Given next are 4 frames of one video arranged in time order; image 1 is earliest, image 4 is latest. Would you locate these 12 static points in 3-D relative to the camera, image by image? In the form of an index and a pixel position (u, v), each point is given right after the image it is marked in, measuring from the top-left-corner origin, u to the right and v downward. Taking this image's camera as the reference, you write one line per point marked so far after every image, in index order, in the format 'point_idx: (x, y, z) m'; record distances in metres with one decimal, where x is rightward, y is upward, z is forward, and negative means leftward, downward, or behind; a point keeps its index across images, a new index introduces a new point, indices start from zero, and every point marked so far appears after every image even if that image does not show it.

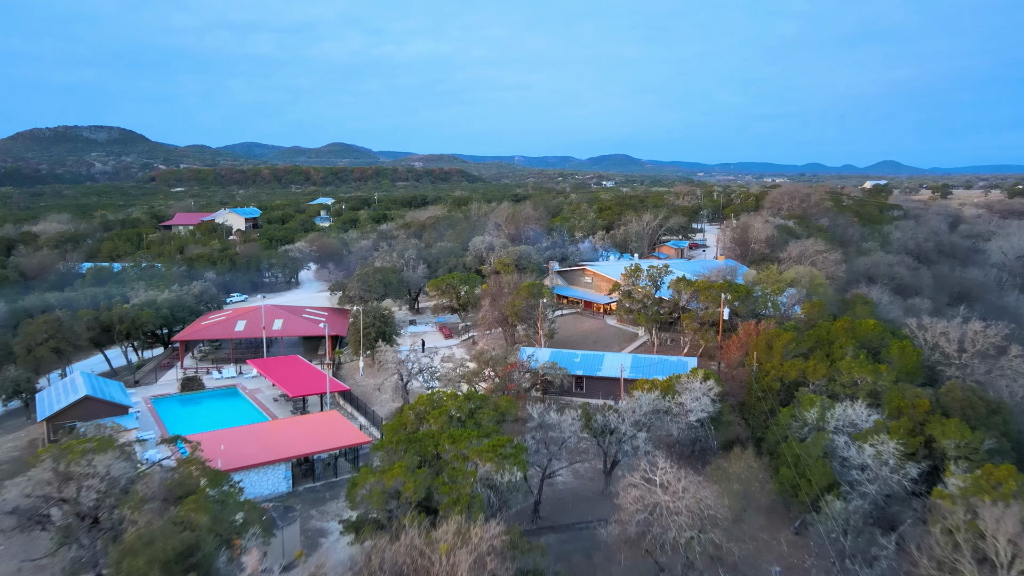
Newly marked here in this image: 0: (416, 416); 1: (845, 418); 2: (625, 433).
0: (-2.0, -2.6, +18.3) m
1: (+7.1, -2.8, +19.2) m
2: (+2.4, -3.0, +18.6) m
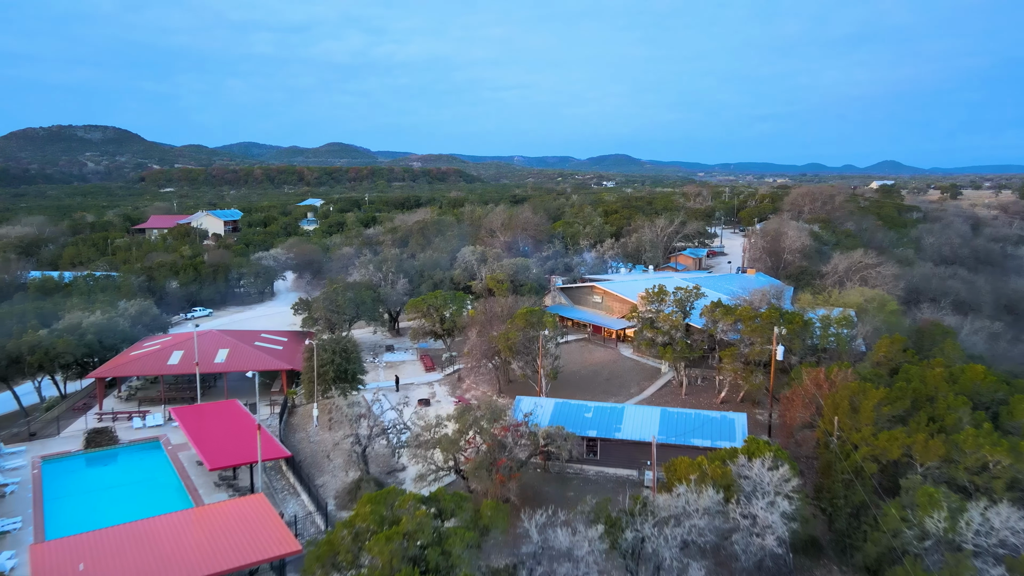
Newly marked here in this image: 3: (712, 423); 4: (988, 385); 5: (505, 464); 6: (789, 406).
0: (-2.1, -3.4, +12.1) m
1: (+6.9, -3.5, +13.0) m
2: (+2.2, -3.8, +12.5) m
3: (+4.4, -3.0, +19.7) m
4: (+9.7, -2.0, +18.2) m
5: (-0.1, -3.4, +17.1) m
6: (+6.0, -2.6, +19.5) m
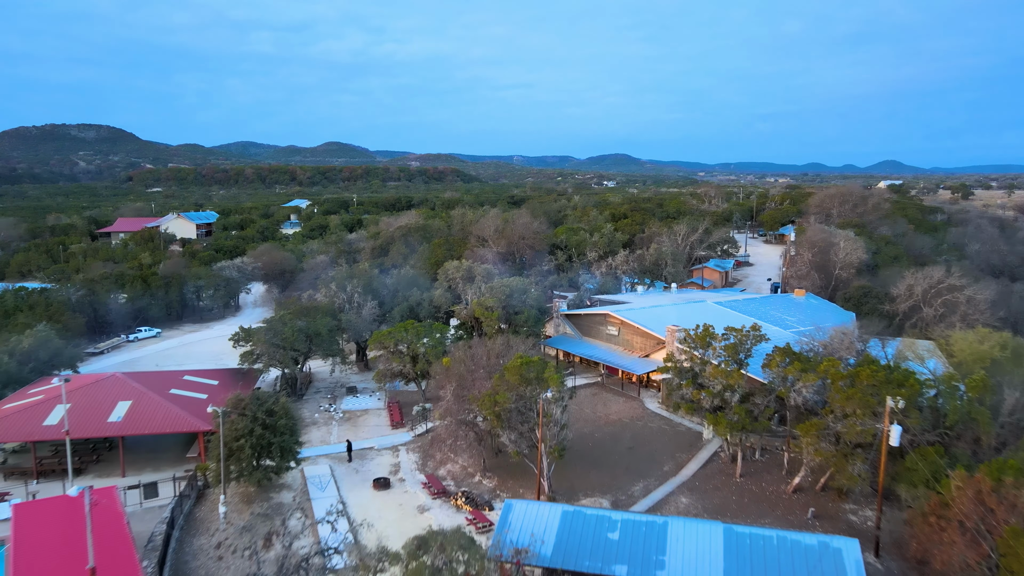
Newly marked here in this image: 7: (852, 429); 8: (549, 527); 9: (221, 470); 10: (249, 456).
0: (-2.3, -4.2, +5.2) m
1: (+6.7, -4.4, +6.0) m
2: (+2.0, -4.6, +5.5) m
3: (+4.2, -3.8, +12.7) m
4: (+9.5, -2.8, +11.3) m
5: (-0.4, -4.2, +10.2) m
6: (+5.8, -3.4, +12.5) m
7: (+5.8, -2.4, +15.3) m
8: (+0.6, -3.7, +13.8) m
9: (-5.7, -3.5, +17.4) m
10: (-5.1, -3.3, +17.5) m
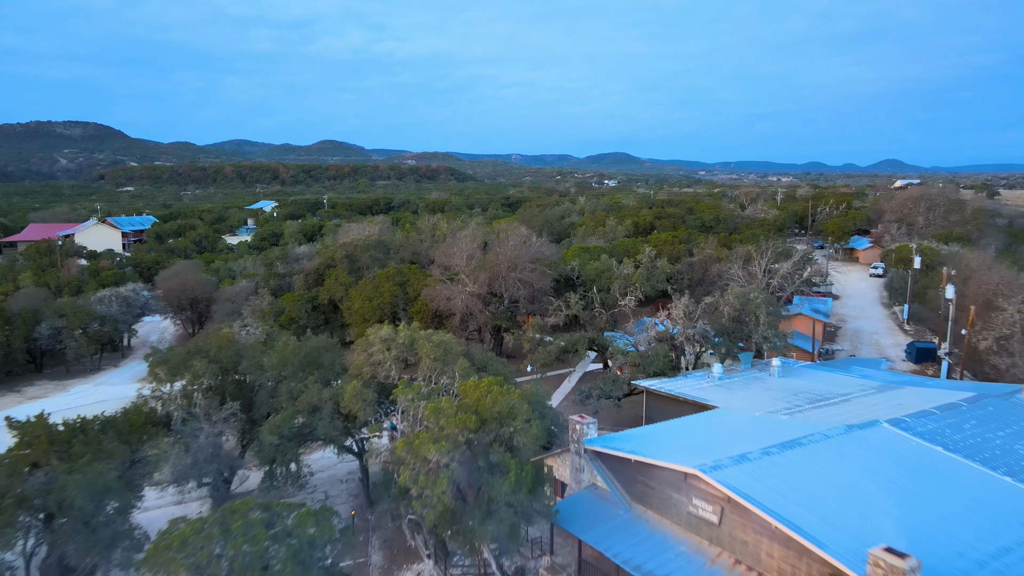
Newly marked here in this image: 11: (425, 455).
0: (-2.7, -5.9, -9.2) m
1: (+6.4, -6.1, -8.3) m
2: (+1.6, -6.3, -8.8) m
3: (+3.8, -5.5, -1.6) m
4: (+9.2, -4.5, -3.1) m
5: (-0.7, -5.9, -4.2) m
6: (+5.4, -5.1, -1.8) m
7: (+5.5, -4.1, +0.9) m
8: (+0.2, -5.4, -0.5) m
9: (-6.0, -5.2, +3.0) m
10: (-5.5, -5.0, +3.1) m
11: (-1.2, -2.1, +12.0) m
